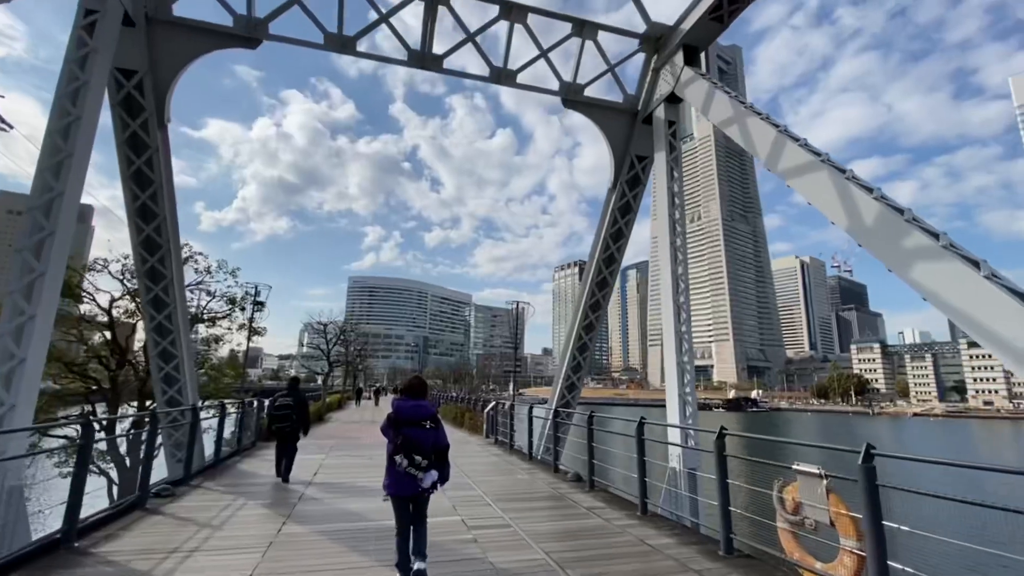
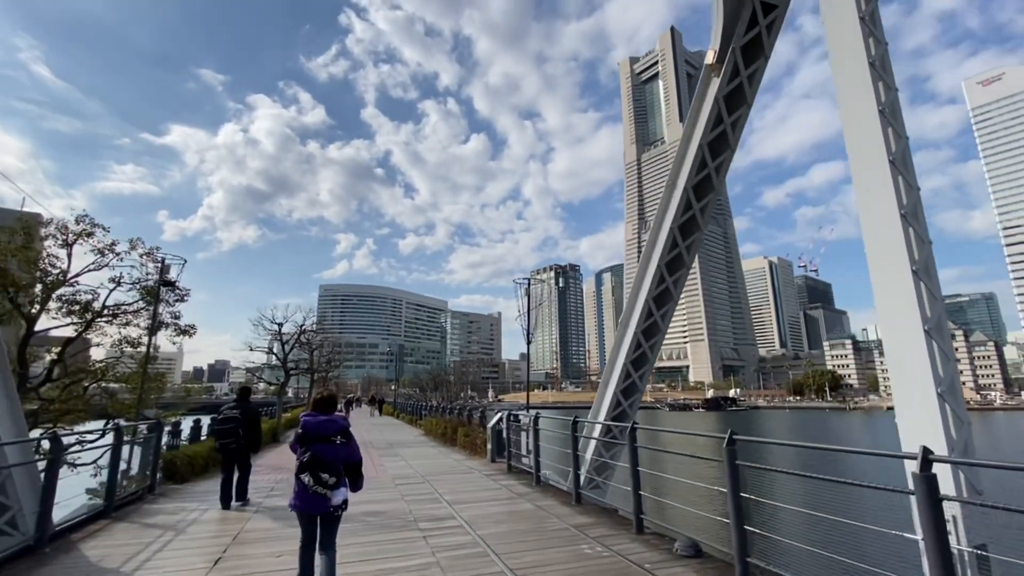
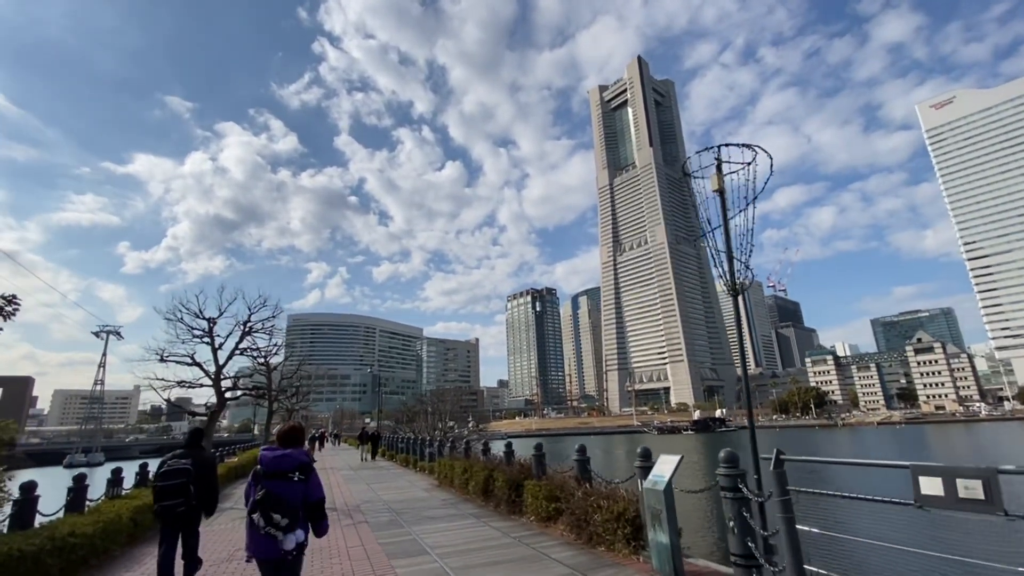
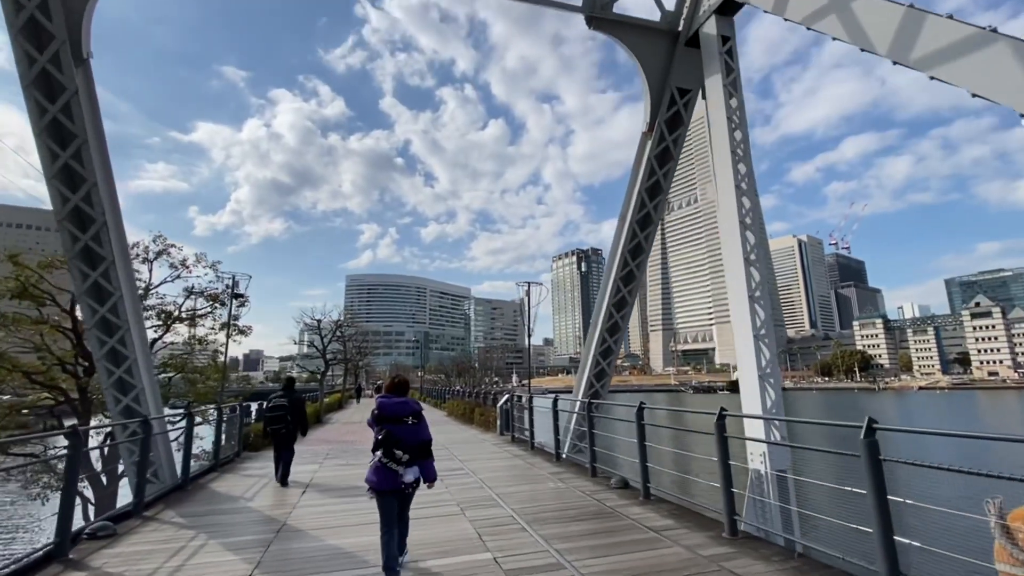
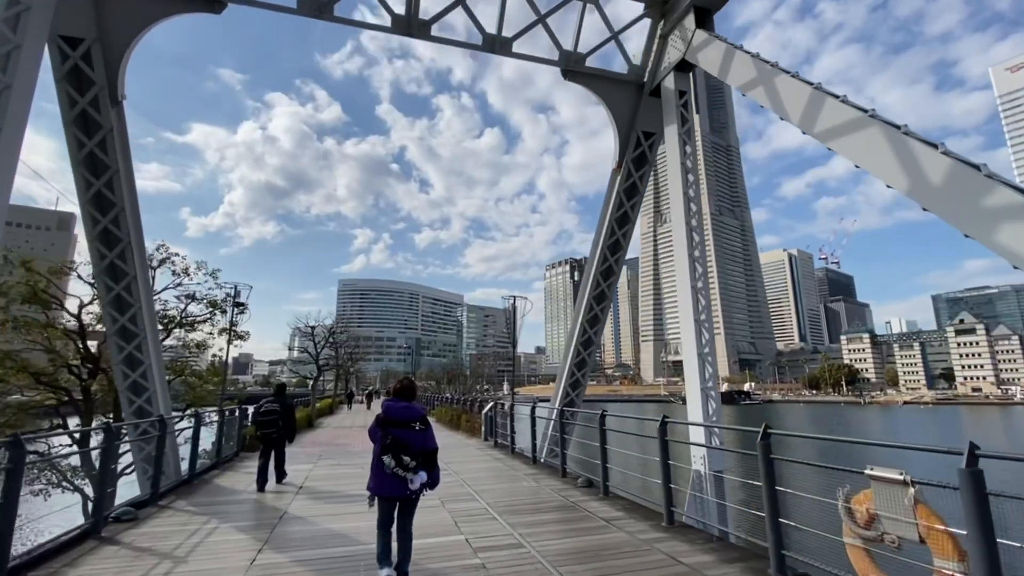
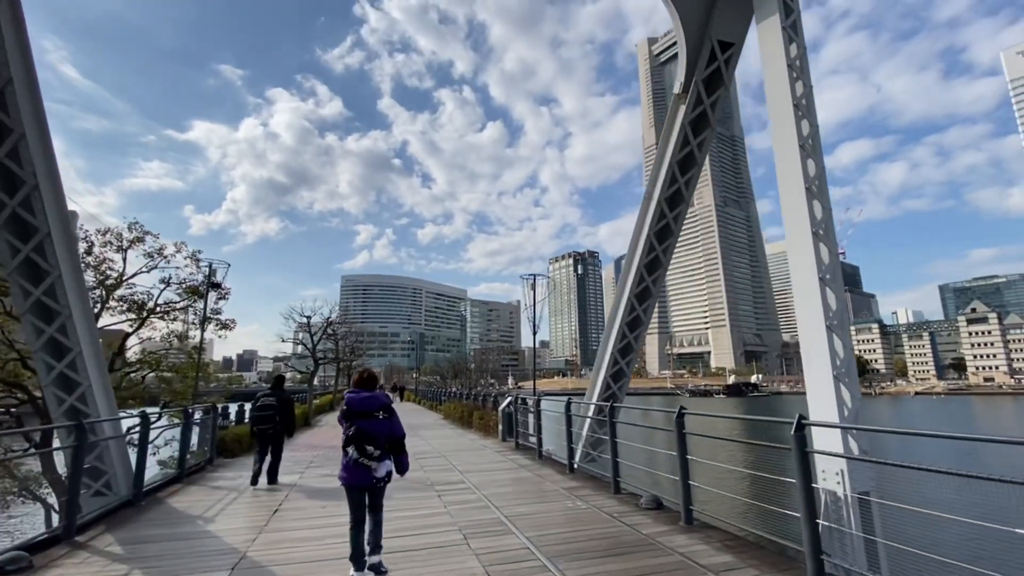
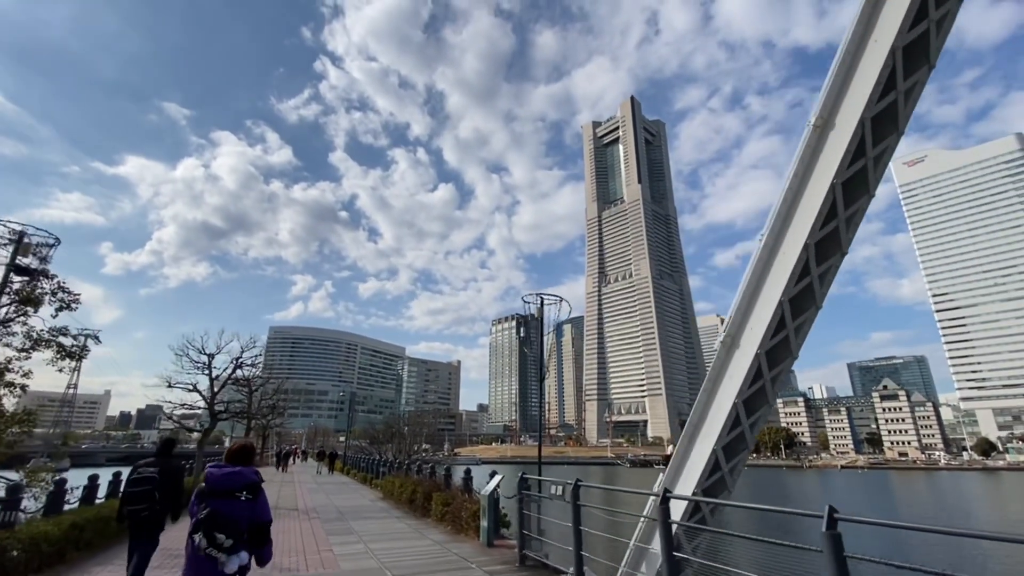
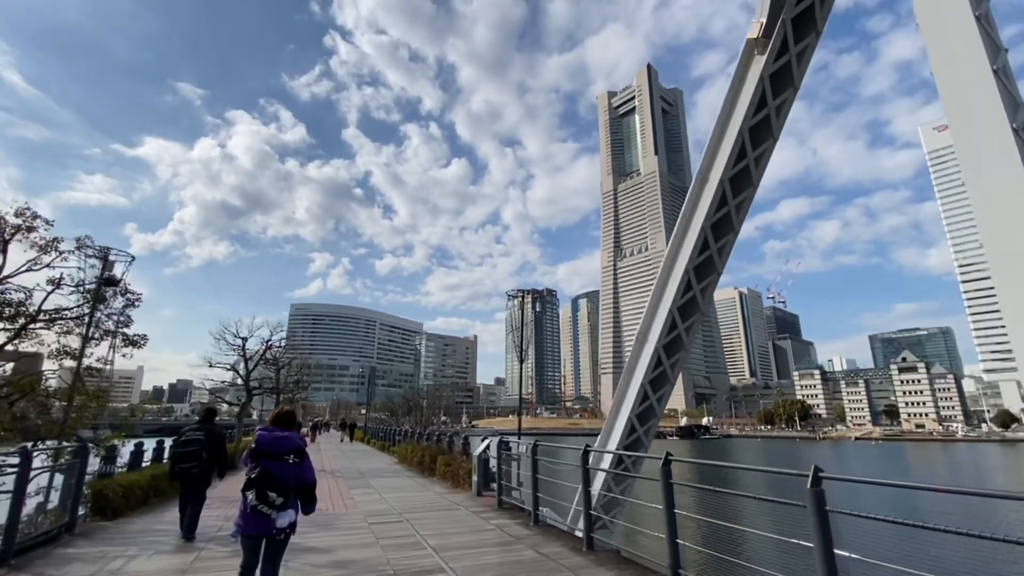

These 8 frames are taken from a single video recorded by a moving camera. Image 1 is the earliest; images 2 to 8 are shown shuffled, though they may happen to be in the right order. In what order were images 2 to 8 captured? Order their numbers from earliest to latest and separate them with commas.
5, 4, 6, 2, 8, 7, 3
